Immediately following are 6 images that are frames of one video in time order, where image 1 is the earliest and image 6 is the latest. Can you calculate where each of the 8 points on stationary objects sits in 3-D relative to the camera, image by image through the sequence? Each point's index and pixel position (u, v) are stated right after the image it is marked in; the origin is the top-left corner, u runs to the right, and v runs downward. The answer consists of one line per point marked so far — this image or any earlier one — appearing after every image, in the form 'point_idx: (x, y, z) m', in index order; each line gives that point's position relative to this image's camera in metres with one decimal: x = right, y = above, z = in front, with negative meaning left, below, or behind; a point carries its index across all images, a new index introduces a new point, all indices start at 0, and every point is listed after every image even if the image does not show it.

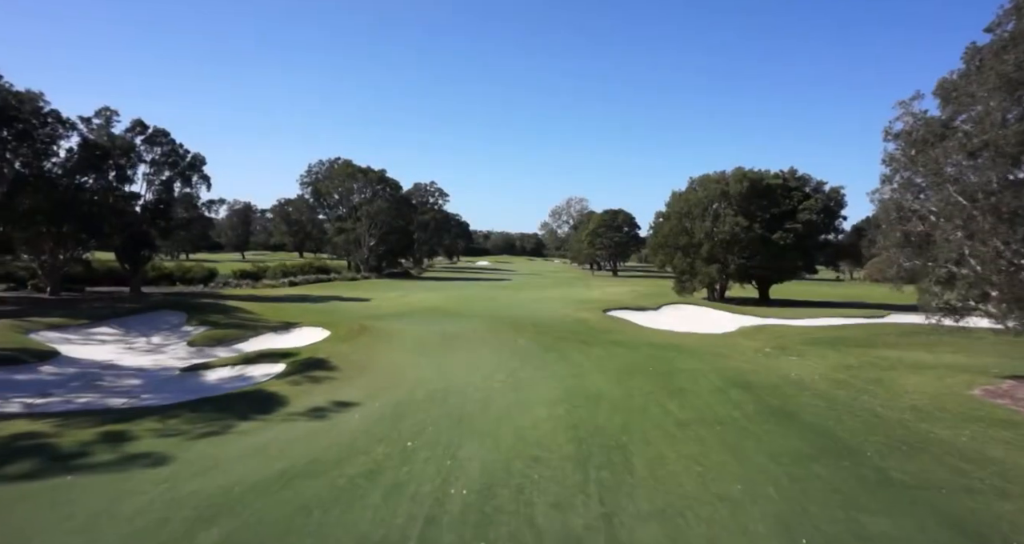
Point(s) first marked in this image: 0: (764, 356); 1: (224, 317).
0: (+6.0, -2.0, +16.0) m
1: (-8.3, -1.3, +19.1) m
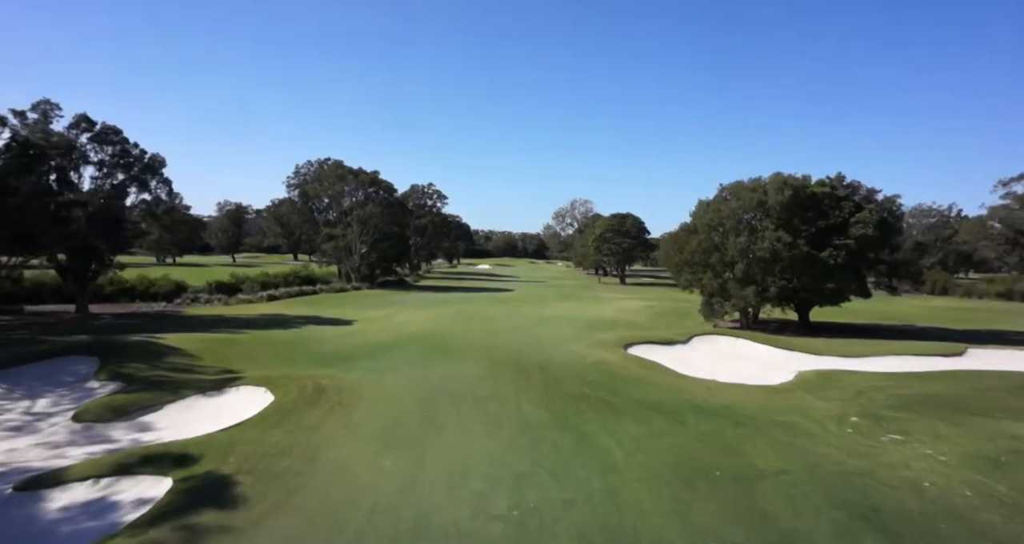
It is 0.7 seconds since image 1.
0: (+6.1, -2.9, +11.9) m
1: (-8.2, -2.1, +15.0) m
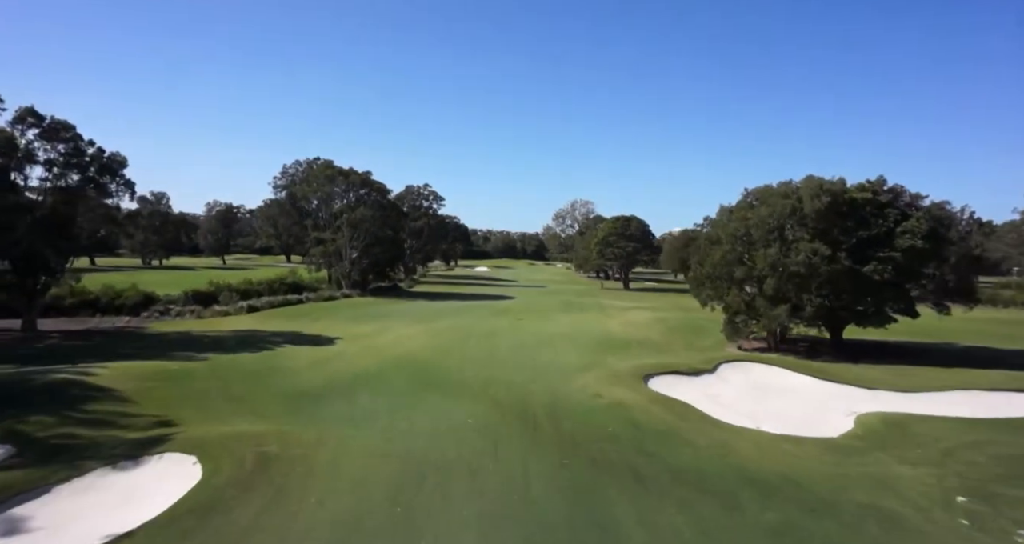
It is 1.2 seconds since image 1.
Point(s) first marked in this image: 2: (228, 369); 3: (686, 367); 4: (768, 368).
0: (+6.1, -3.4, +9.0) m
1: (-8.2, -2.6, +12.0) m
2: (-8.2, -2.8, +19.0) m
3: (+5.2, -2.8, +19.8) m
4: (+7.6, -2.9, +19.7) m
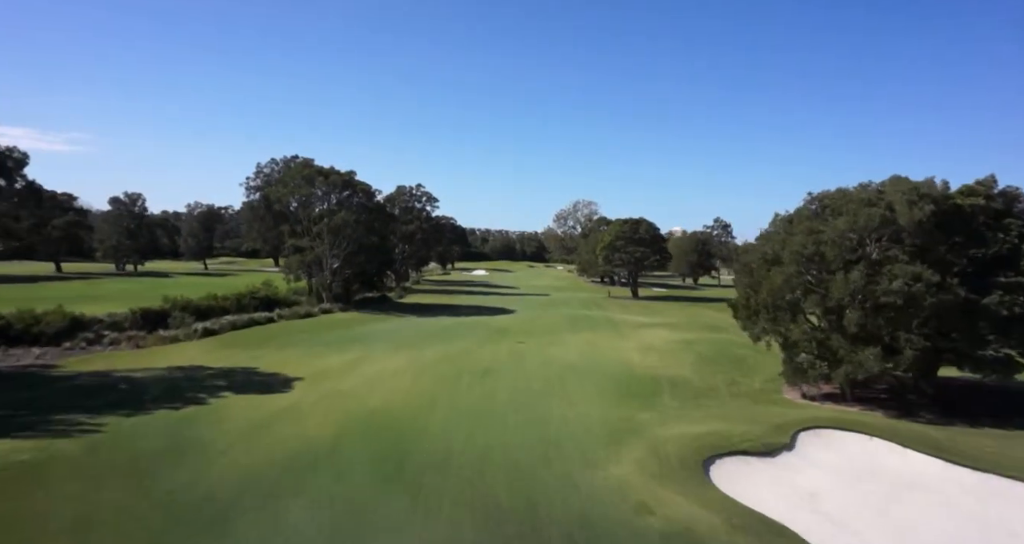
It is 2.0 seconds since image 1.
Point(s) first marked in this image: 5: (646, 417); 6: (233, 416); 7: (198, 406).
0: (+6.2, -4.2, +3.5) m
1: (-8.1, -3.4, +6.6) m
2: (-8.1, -3.6, +13.6) m
3: (+5.3, -3.6, +14.3) m
4: (+7.7, -3.7, +14.3) m
5: (+3.5, -3.8, +17.0) m
6: (-7.3, -3.7, +17.2) m
7: (-8.4, -3.6, +17.7) m
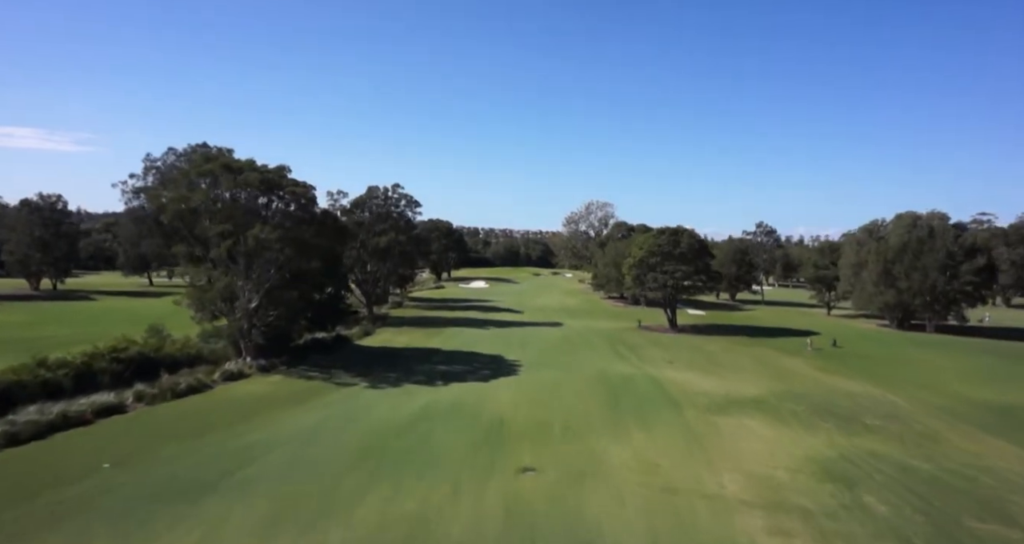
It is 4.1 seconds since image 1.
0: (+6.1, -6.3, -11.8) m
1: (-8.2, -5.5, -8.7) m
2: (-8.2, -5.6, -1.7) m
3: (+5.2, -5.6, -1.0) m
4: (+7.6, -5.7, -1.1) m
5: (+3.4, -5.8, +1.7) m
6: (-7.3, -5.8, +1.9) m
7: (-8.5, -5.6, +2.4) m
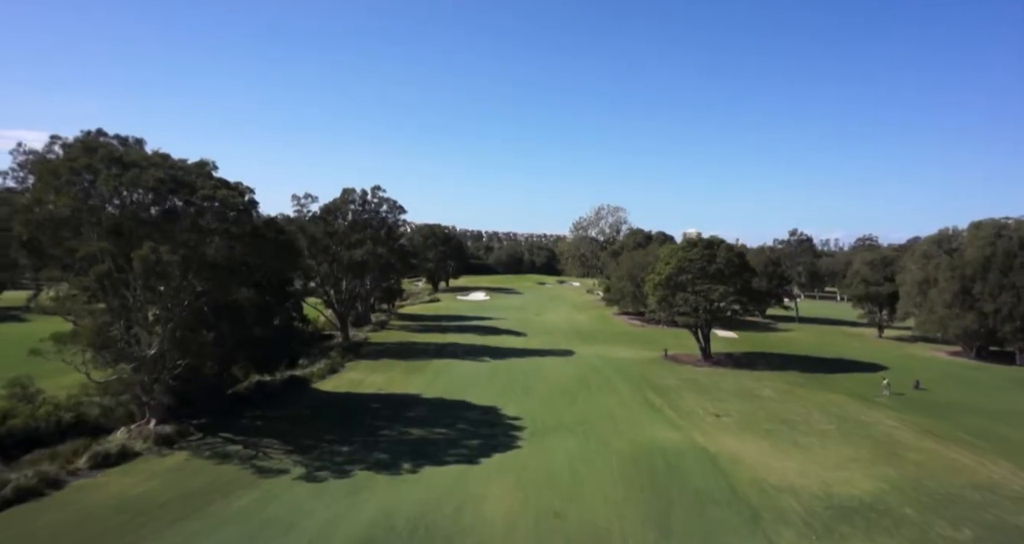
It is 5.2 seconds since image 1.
0: (+5.8, -7.3, -21.0) m
1: (-8.5, -6.5, -17.8) m
2: (-8.4, -6.7, -10.8) m
3: (+4.9, -6.7, -10.2) m
4: (+7.4, -6.8, -10.3) m
5: (+3.2, -6.9, -7.5) m
6: (-7.6, -6.8, -7.2) m
7: (-8.7, -6.7, -6.7) m
